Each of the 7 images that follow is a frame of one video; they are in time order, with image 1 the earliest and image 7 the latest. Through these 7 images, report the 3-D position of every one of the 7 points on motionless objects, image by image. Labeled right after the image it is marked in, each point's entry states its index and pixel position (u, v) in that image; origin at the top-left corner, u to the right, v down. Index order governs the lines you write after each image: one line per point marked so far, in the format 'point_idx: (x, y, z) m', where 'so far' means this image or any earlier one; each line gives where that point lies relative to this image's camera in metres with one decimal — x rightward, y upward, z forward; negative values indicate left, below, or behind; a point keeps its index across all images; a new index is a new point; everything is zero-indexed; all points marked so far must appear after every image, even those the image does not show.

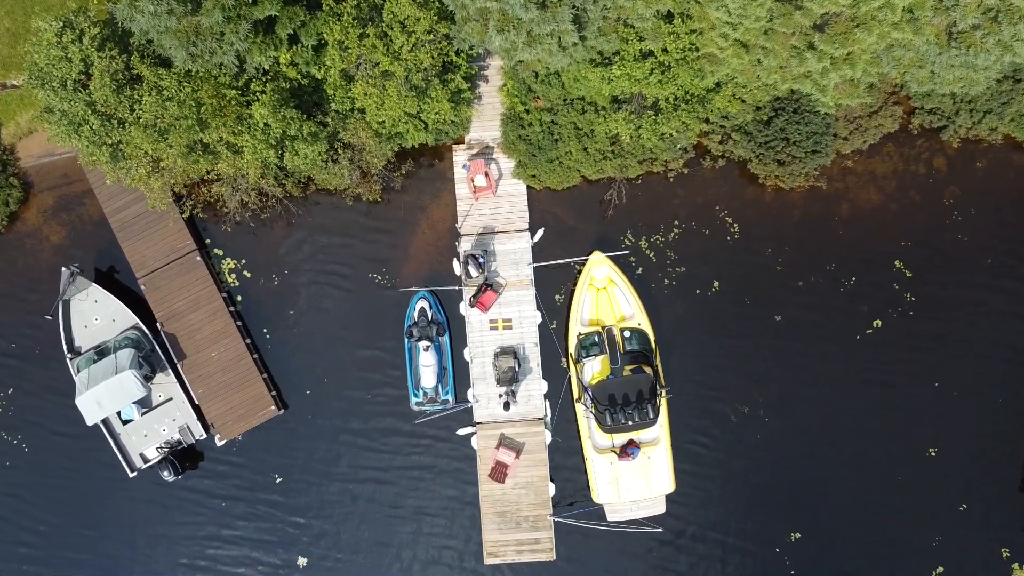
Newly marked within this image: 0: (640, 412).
0: (+3.8, -3.7, +16.5) m
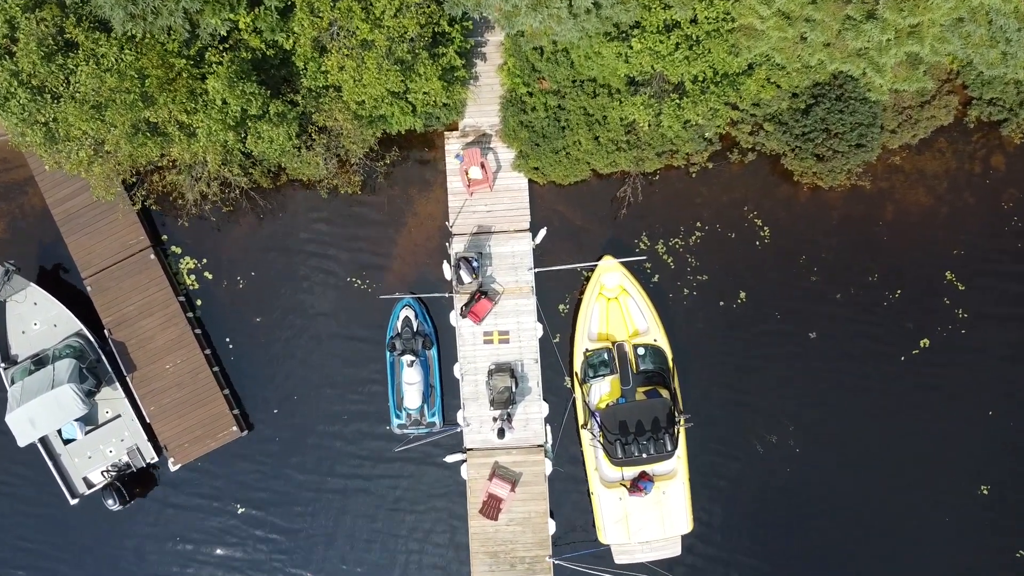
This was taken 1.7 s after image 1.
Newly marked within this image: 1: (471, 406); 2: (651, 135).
0: (+3.7, -4.0, +14.3) m
1: (-1.1, -3.2, +15.6) m
2: (+3.6, +4.0, +14.7) m
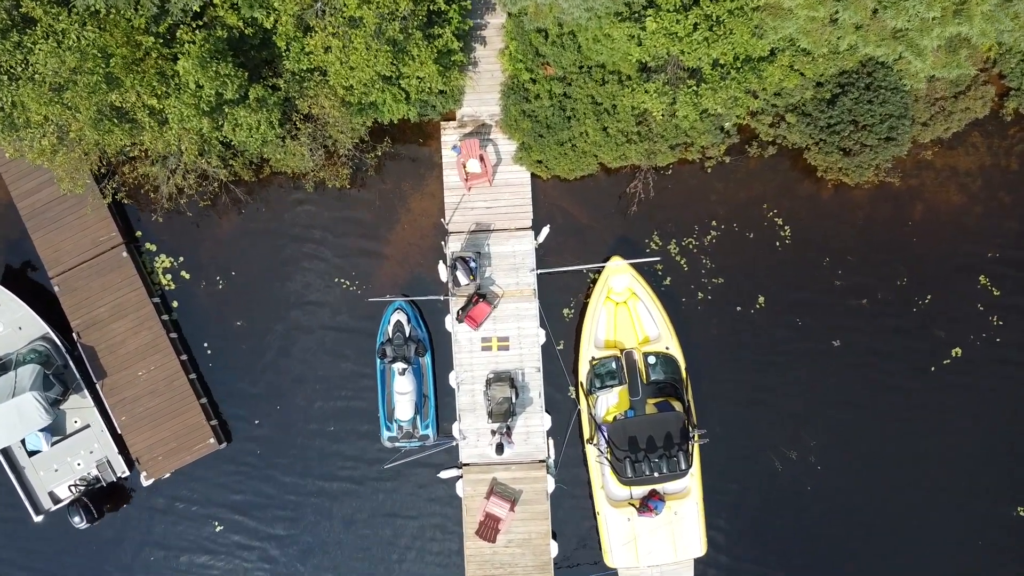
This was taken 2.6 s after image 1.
0: (+3.6, -4.0, +13.2) m
1: (-1.1, -3.3, +14.5) m
2: (+3.6, +3.9, +13.5) m
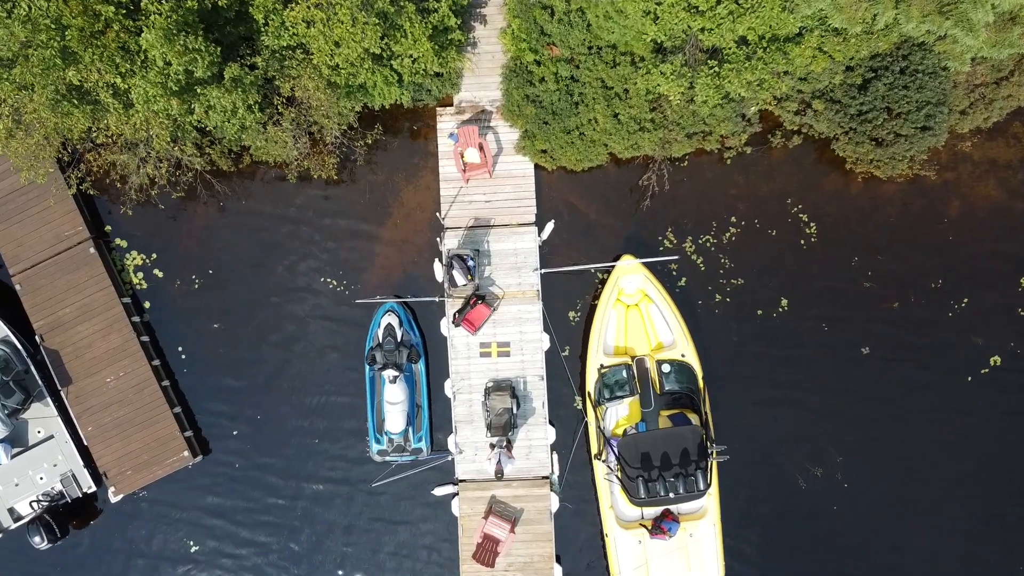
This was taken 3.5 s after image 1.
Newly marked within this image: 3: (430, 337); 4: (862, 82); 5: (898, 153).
0: (+3.7, -4.1, +12.0) m
1: (-1.1, -3.3, +13.3) m
2: (+3.7, +3.8, +12.3) m
3: (-2.0, -1.2, +13.9) m
4: (+7.8, +4.6, +12.6) m
5: (+8.7, +3.0, +12.7) m
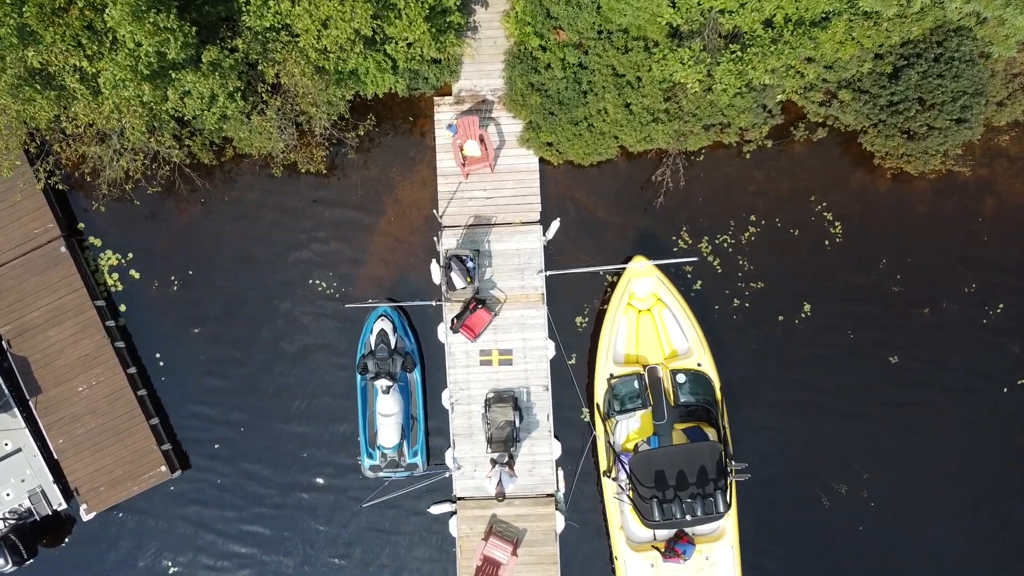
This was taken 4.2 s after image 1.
0: (+3.7, -4.2, +11.1) m
1: (-1.1, -3.4, +12.3) m
2: (+3.7, +3.8, +11.4) m
3: (-2.0, -1.3, +12.9) m
4: (+7.9, +4.5, +11.7) m
5: (+8.8, +2.9, +11.8) m
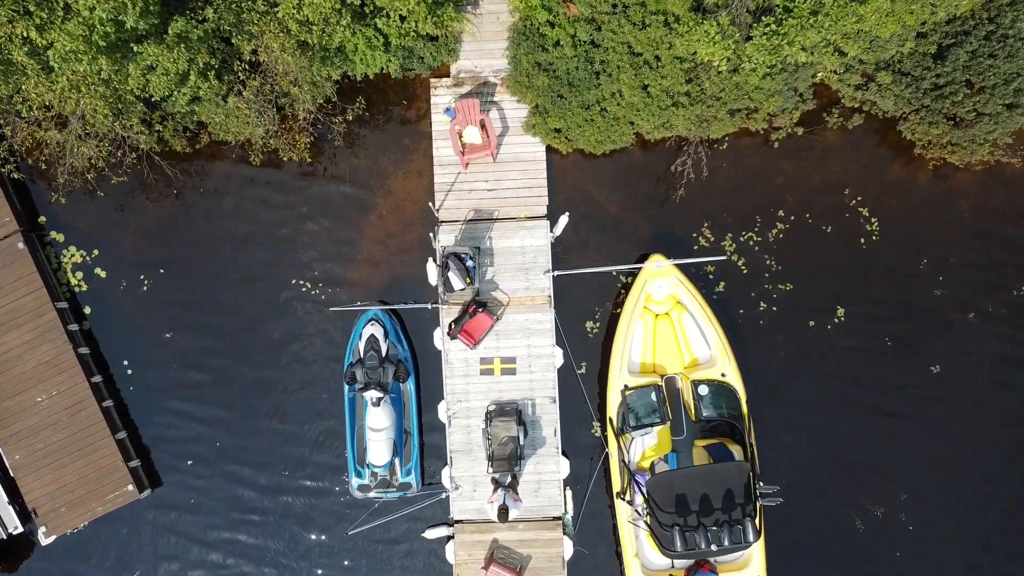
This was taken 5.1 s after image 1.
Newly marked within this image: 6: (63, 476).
0: (+3.8, -4.2, +9.9) m
1: (-1.0, -3.4, +11.2) m
2: (+3.8, +3.7, +10.3) m
3: (-1.9, -1.3, +11.8) m
4: (+8.0, +4.5, +10.5) m
5: (+8.9, +2.9, +10.7) m
6: (-8.9, -3.7, +11.2) m
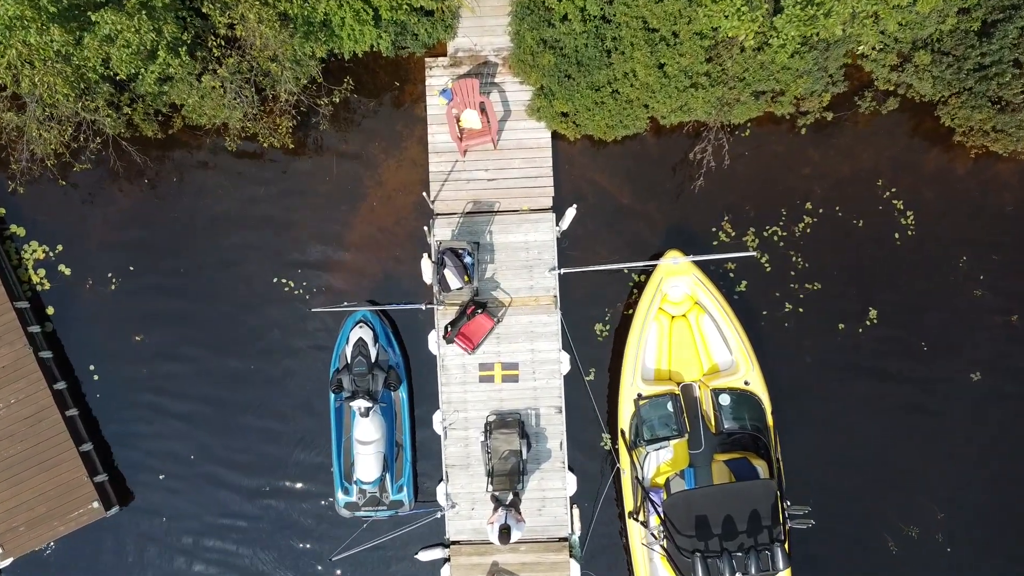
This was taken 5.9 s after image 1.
0: (+3.8, -4.2, +9.0) m
1: (-1.0, -3.4, +10.2) m
2: (+3.9, +3.7, +9.3) m
3: (-1.8, -1.3, +10.8) m
4: (+8.0, +4.5, +9.6) m
5: (+8.9, +2.9, +9.7) m
6: (-8.9, -3.7, +10.3) m
